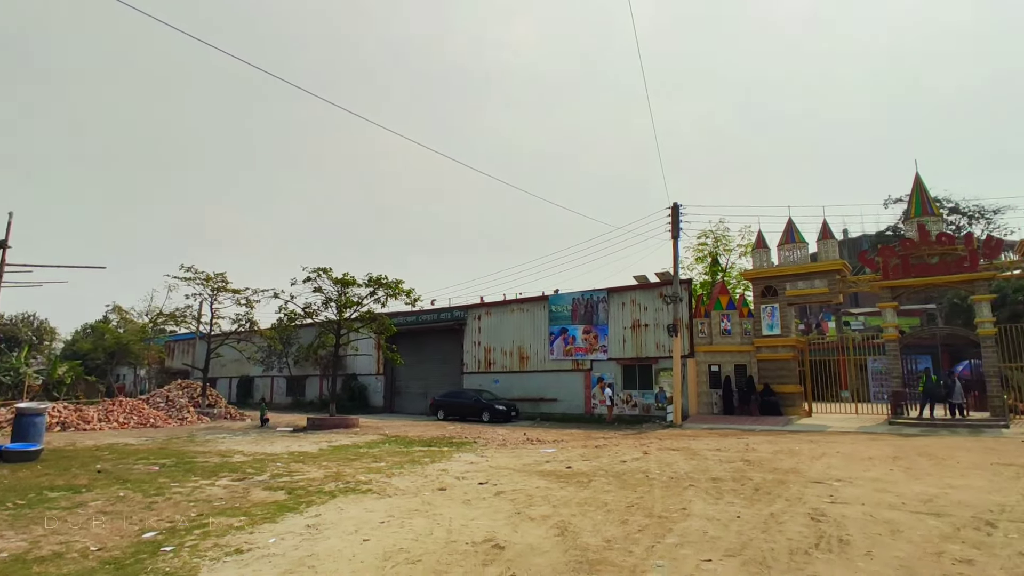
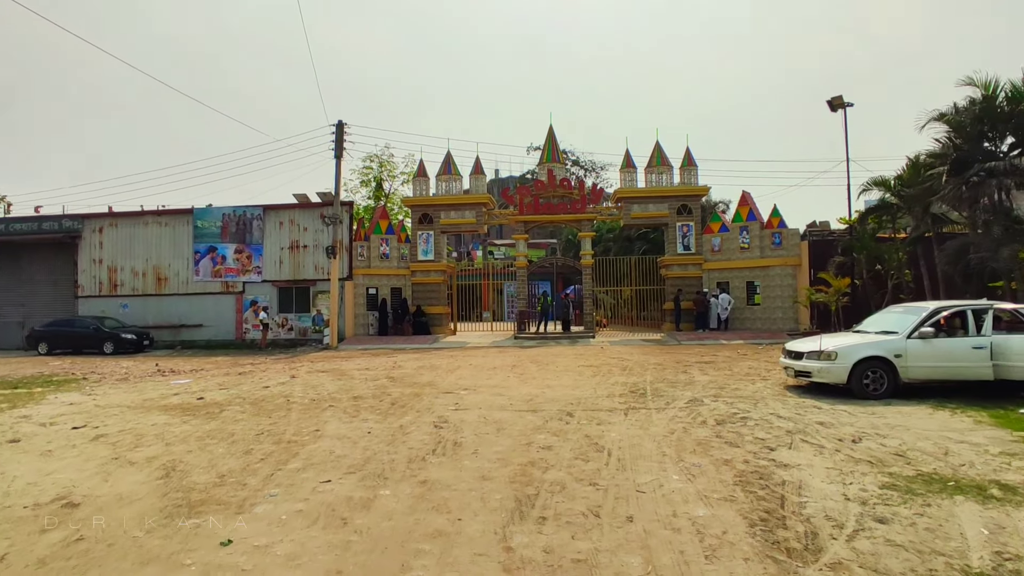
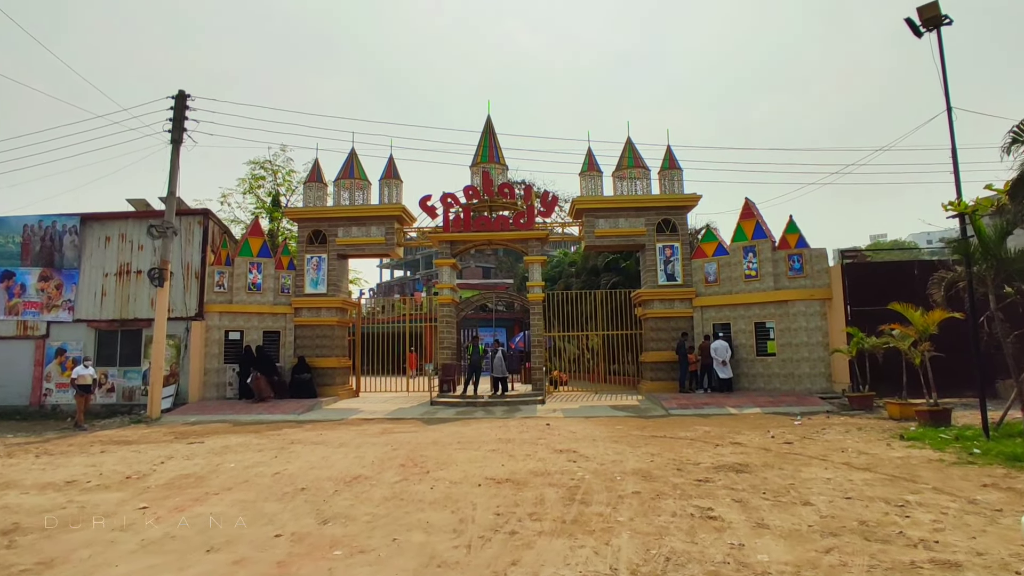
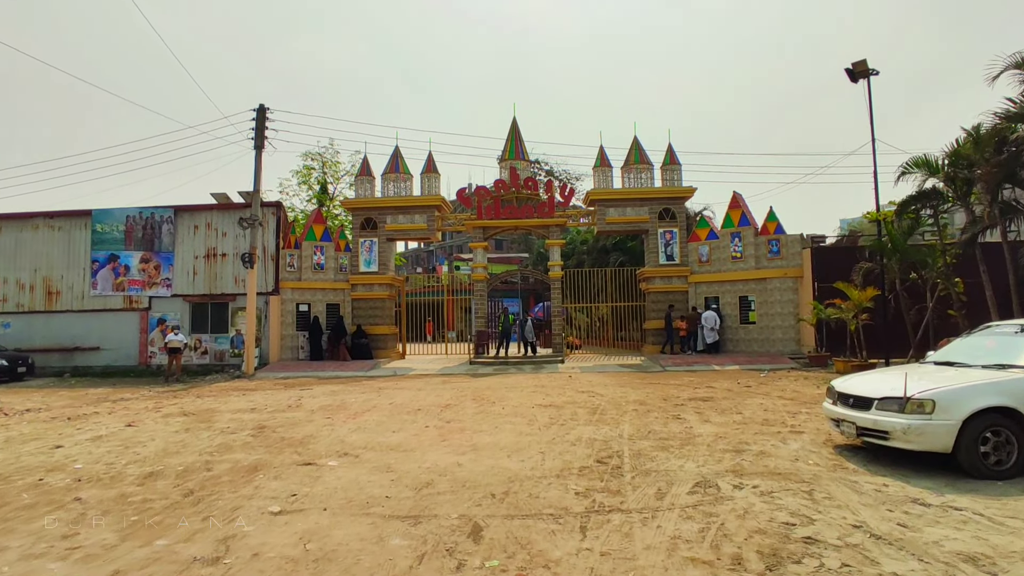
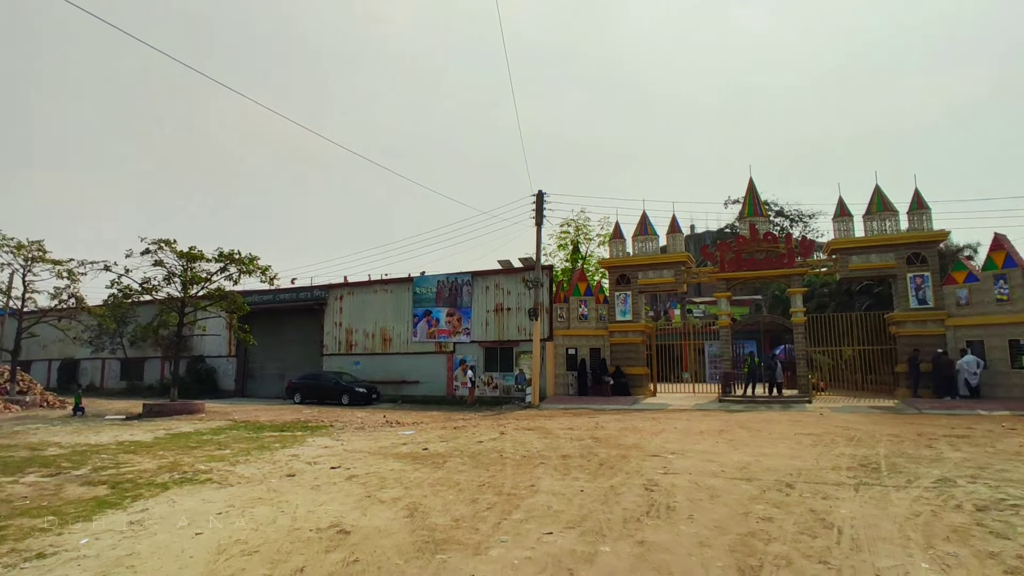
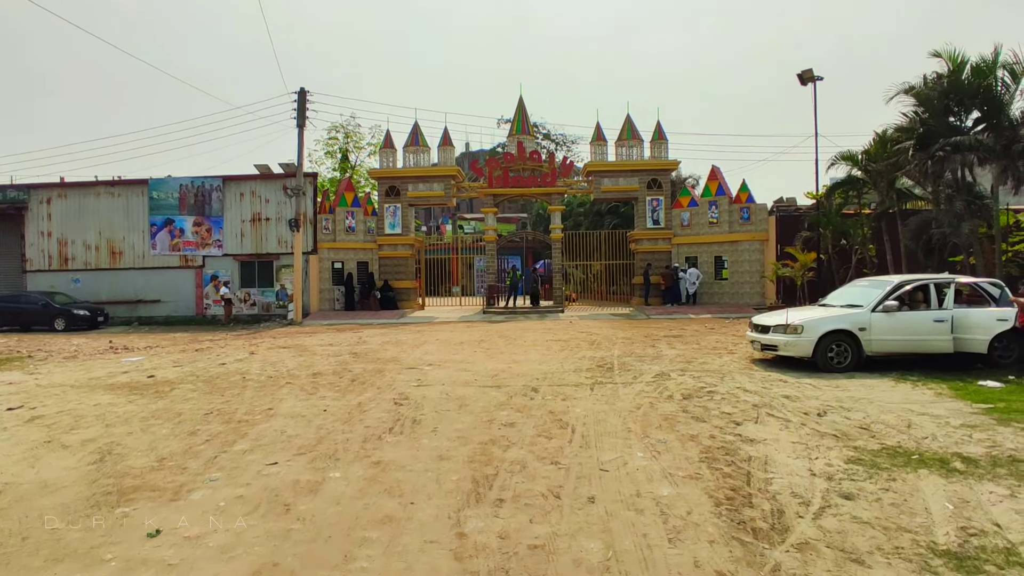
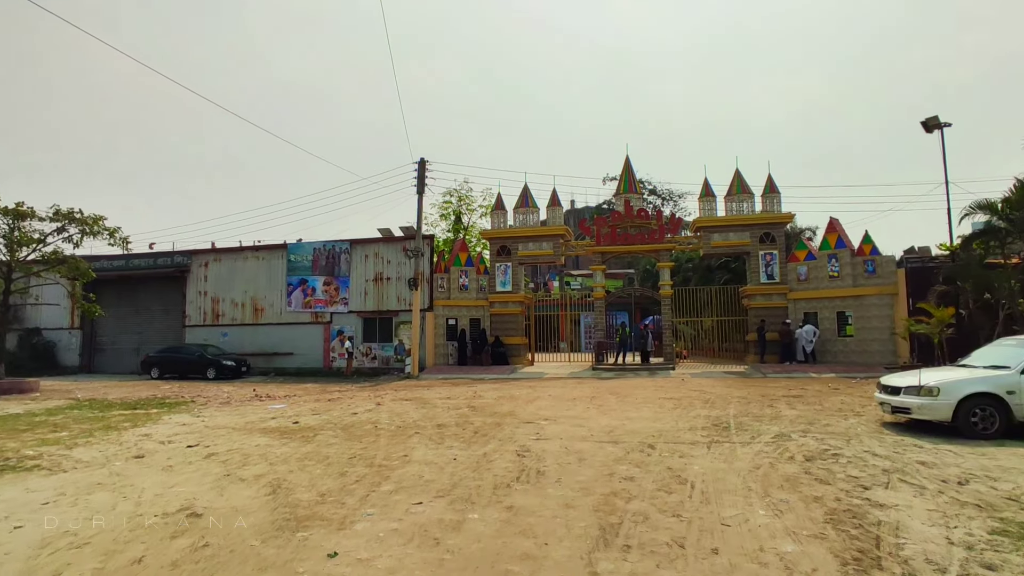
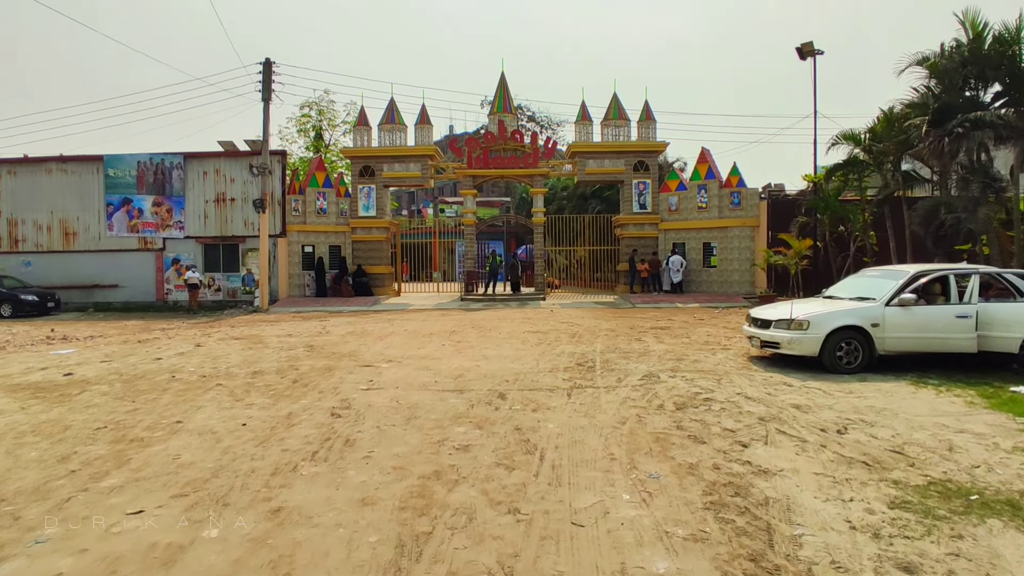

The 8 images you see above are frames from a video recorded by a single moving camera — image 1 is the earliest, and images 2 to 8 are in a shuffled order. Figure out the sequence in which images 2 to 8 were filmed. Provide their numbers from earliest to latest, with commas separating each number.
5, 7, 2, 6, 8, 4, 3
